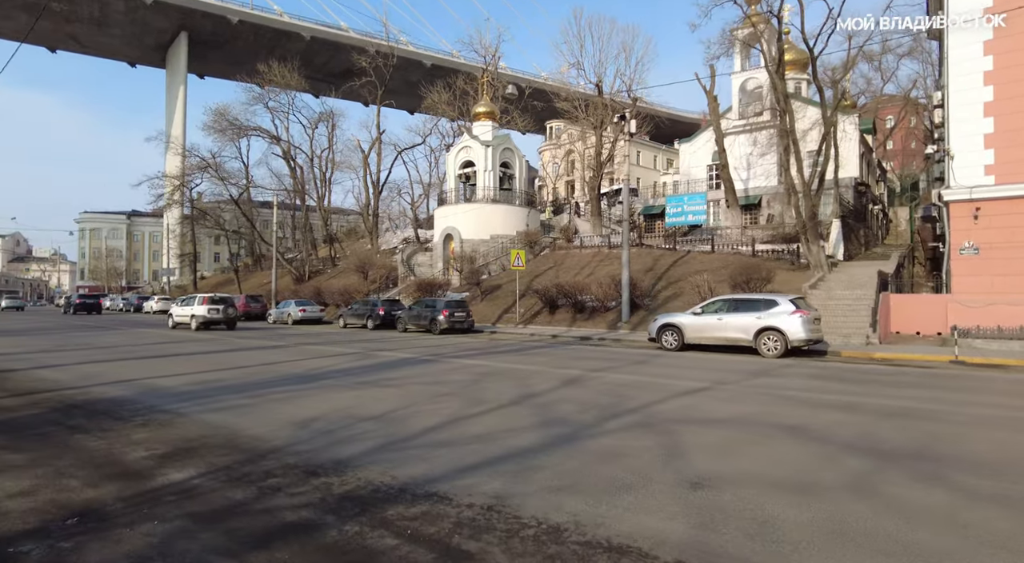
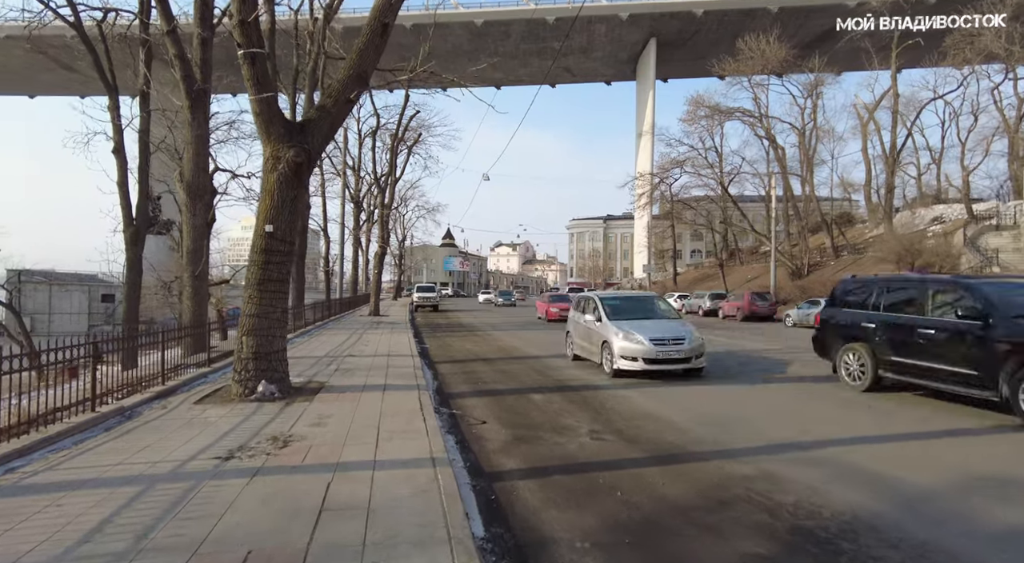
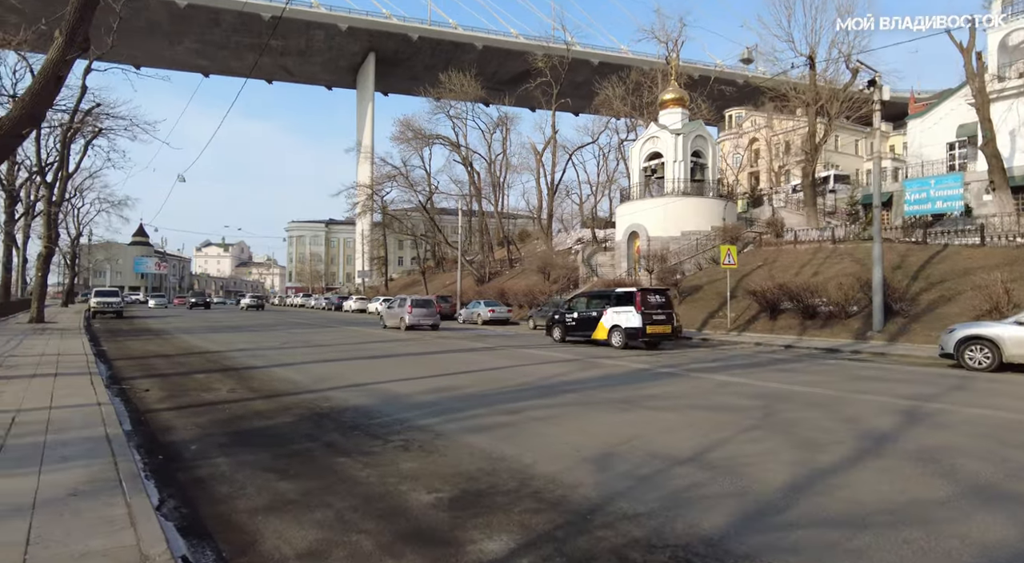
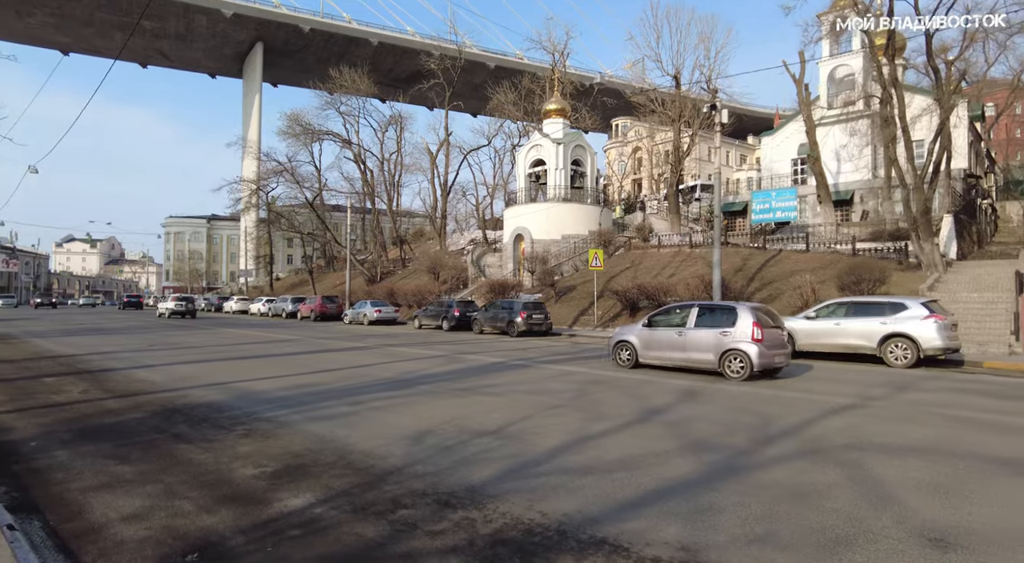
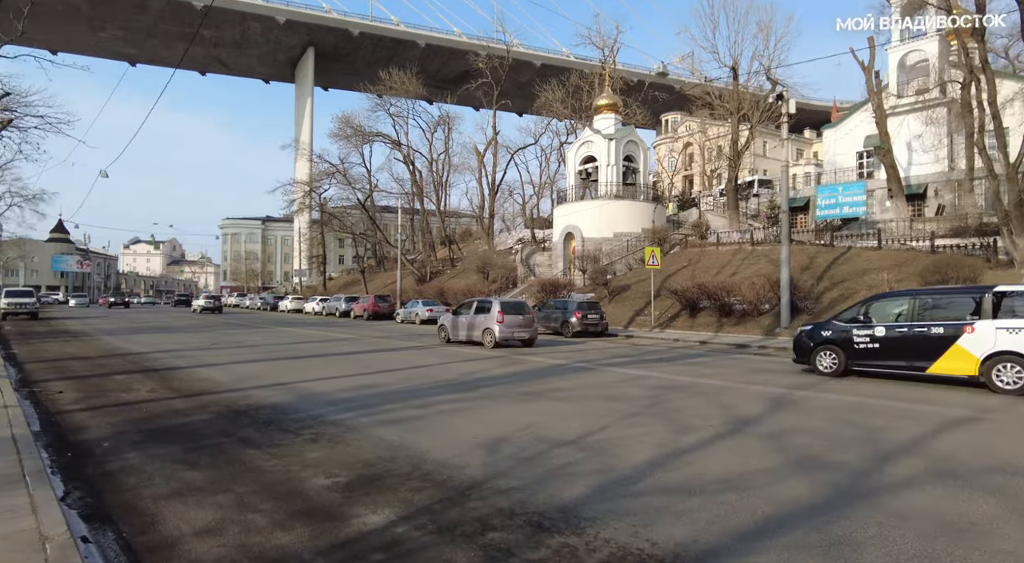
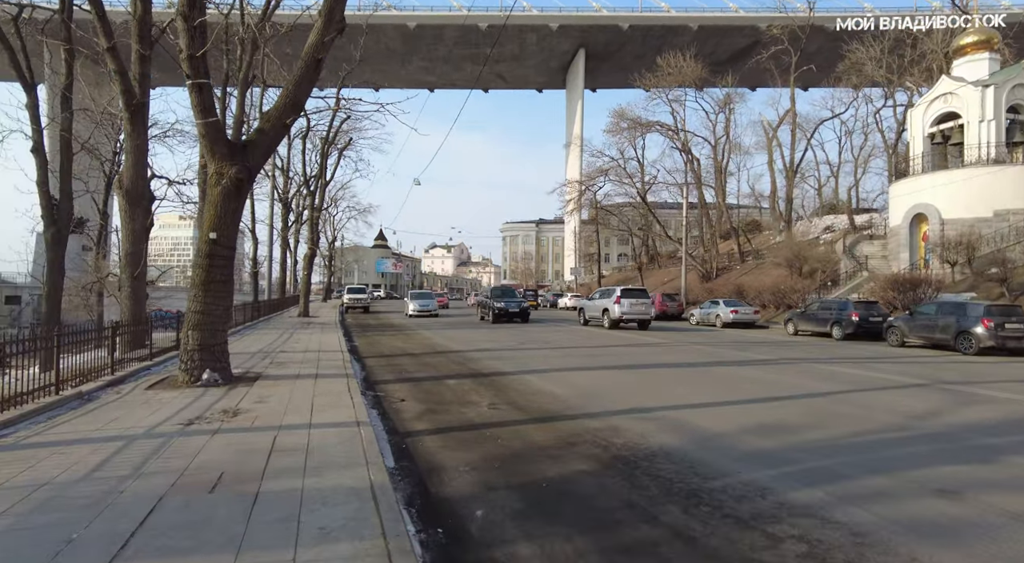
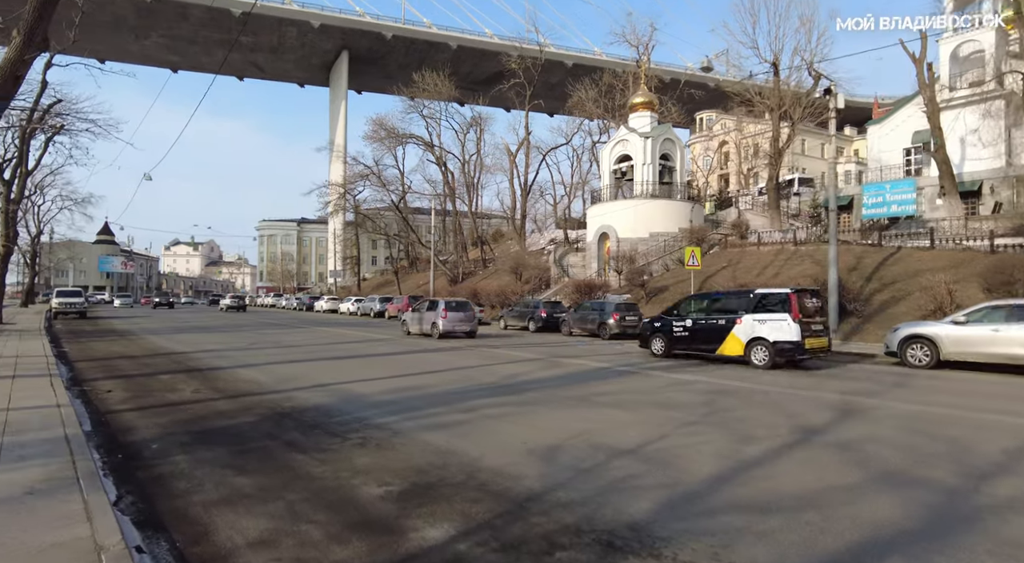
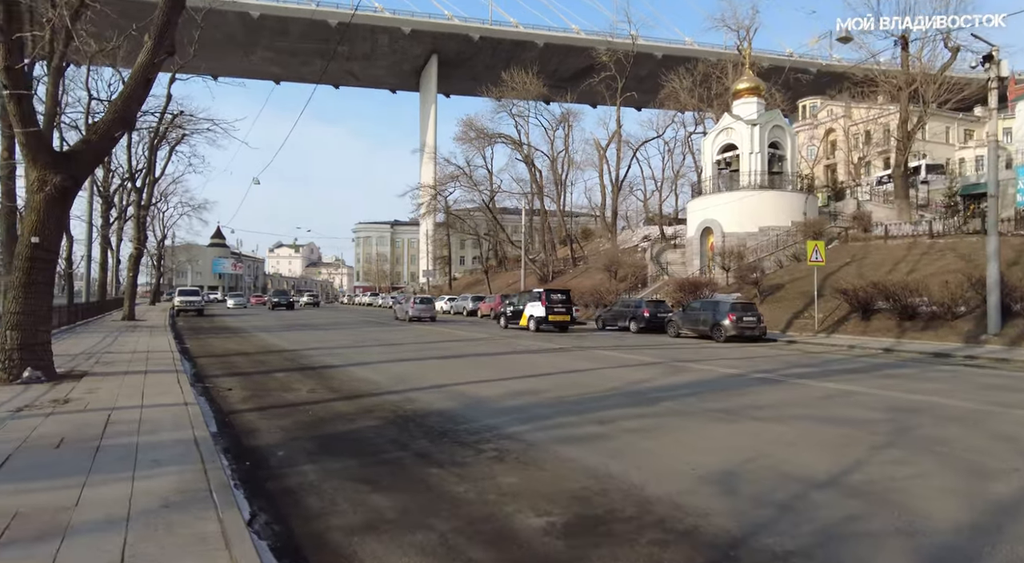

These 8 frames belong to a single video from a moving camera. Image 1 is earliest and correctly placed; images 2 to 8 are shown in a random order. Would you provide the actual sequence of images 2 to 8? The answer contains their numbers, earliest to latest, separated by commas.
4, 5, 7, 3, 8, 6, 2
